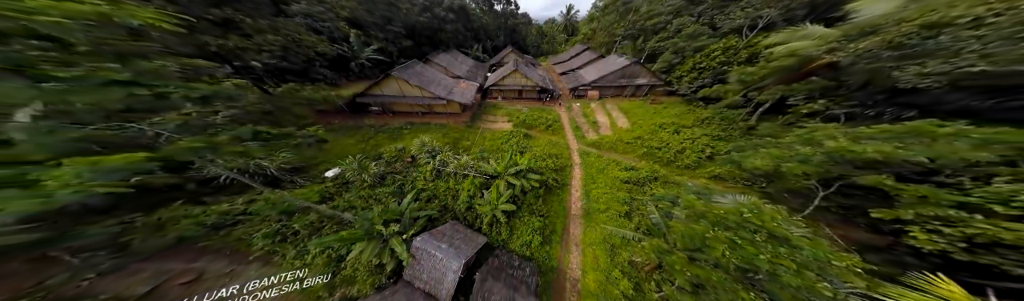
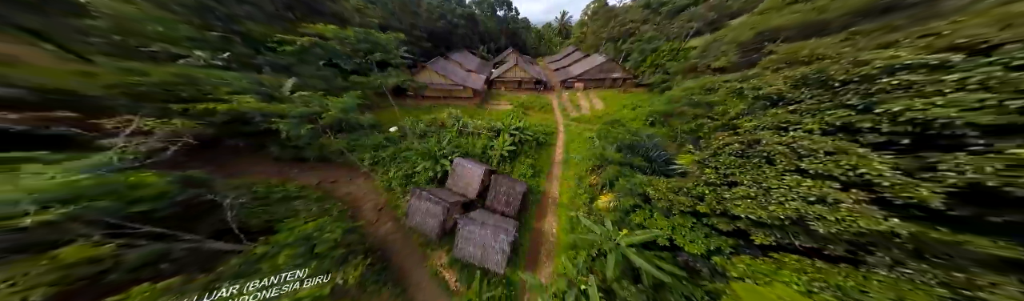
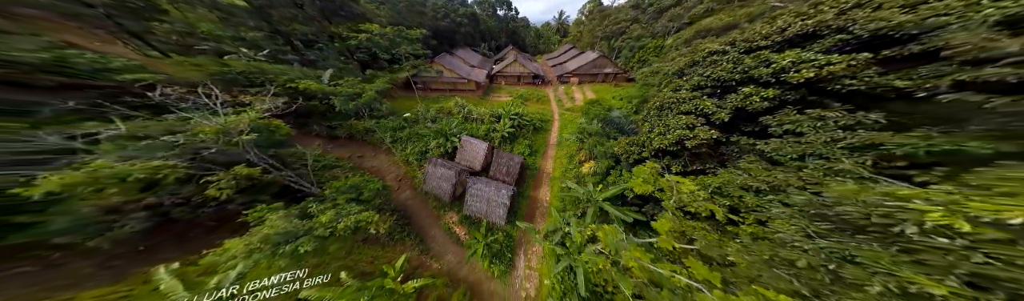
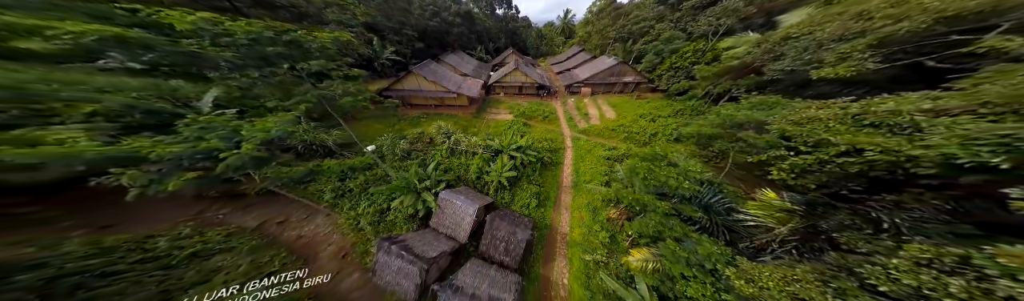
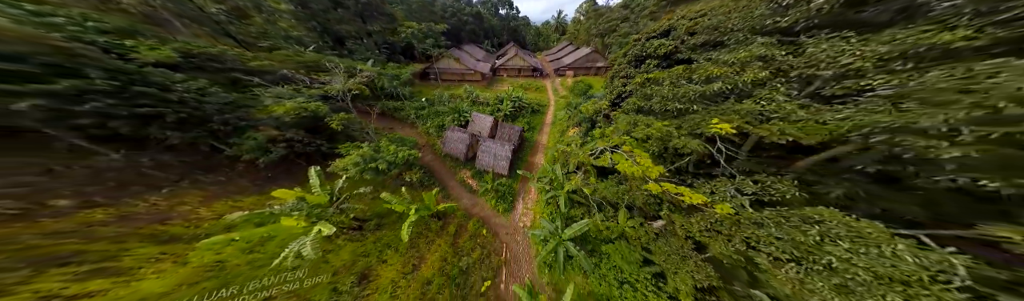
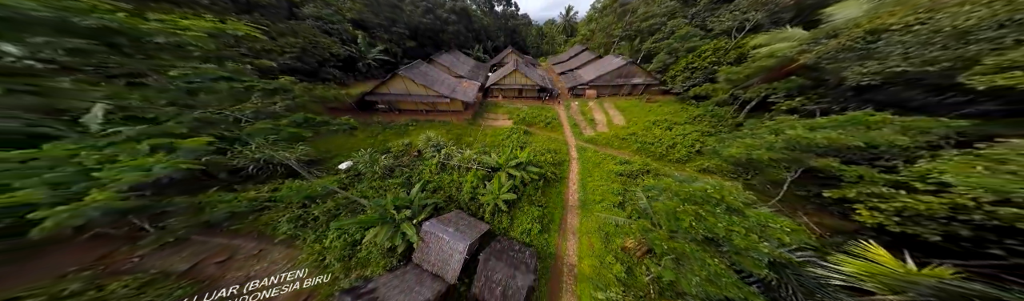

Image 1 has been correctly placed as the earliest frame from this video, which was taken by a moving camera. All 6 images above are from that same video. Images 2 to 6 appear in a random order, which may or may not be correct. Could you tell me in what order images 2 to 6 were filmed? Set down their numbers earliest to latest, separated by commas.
6, 4, 2, 3, 5
